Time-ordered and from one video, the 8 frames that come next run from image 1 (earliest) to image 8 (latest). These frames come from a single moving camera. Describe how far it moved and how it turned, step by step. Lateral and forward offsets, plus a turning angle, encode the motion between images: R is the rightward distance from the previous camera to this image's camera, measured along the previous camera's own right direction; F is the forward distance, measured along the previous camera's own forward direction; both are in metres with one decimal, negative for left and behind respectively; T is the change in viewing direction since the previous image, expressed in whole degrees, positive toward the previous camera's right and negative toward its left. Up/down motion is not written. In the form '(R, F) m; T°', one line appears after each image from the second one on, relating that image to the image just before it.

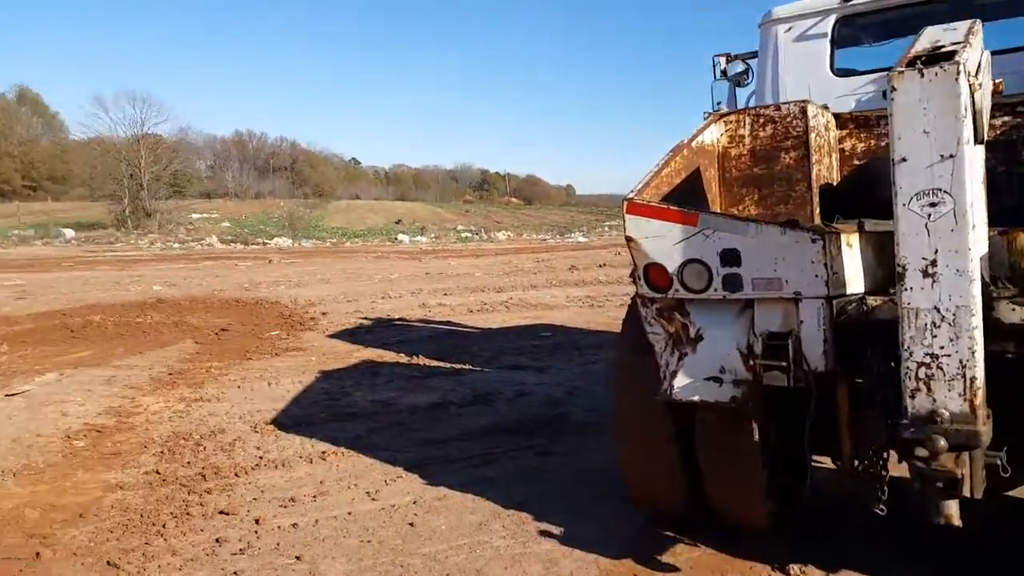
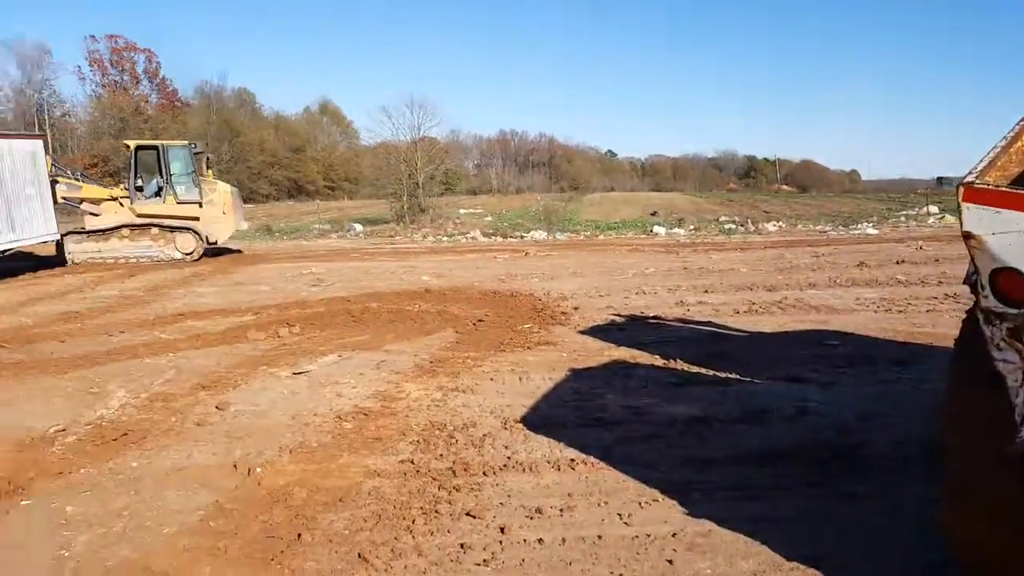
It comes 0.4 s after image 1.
(-0.1, +0.4) m; -19°
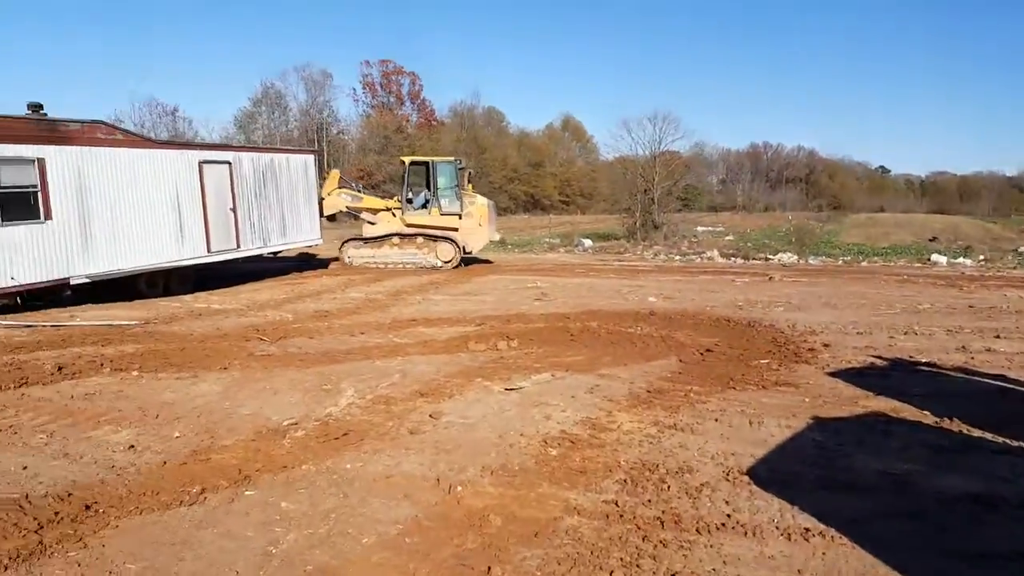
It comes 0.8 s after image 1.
(0.0, +0.4) m; -18°
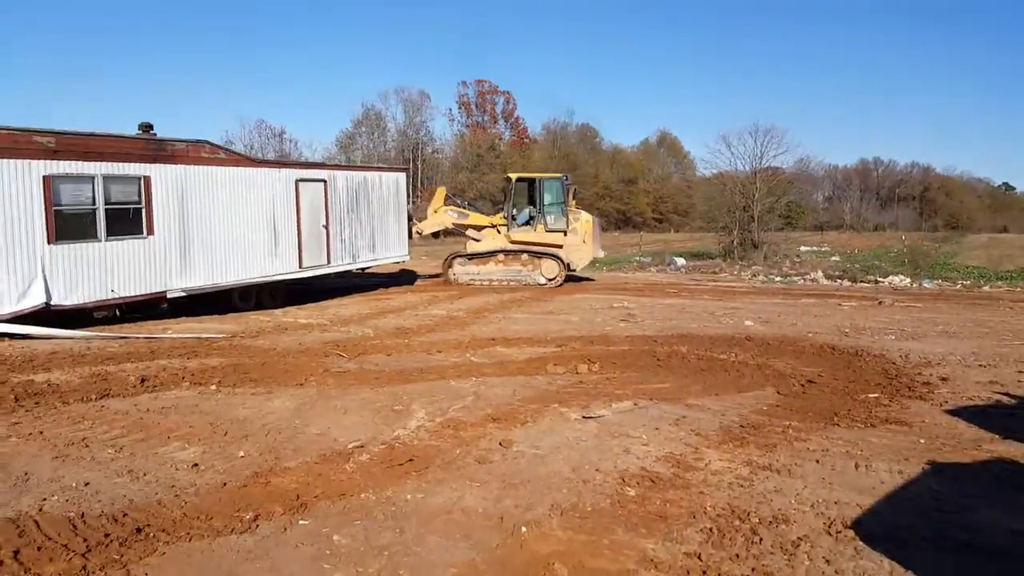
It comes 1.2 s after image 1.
(+0.1, +0.4) m; -7°
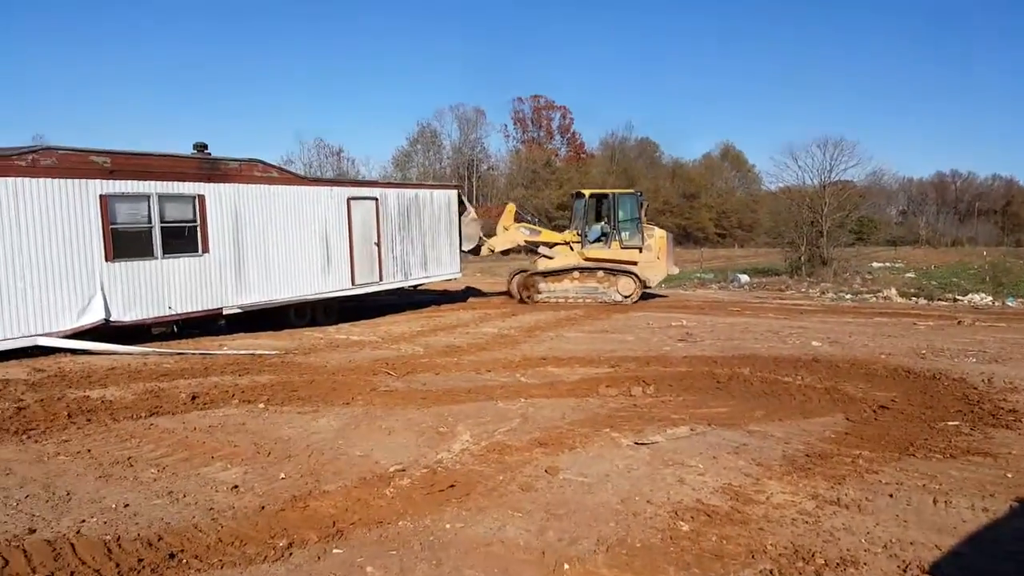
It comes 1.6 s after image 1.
(+0.1, +0.2) m; -4°
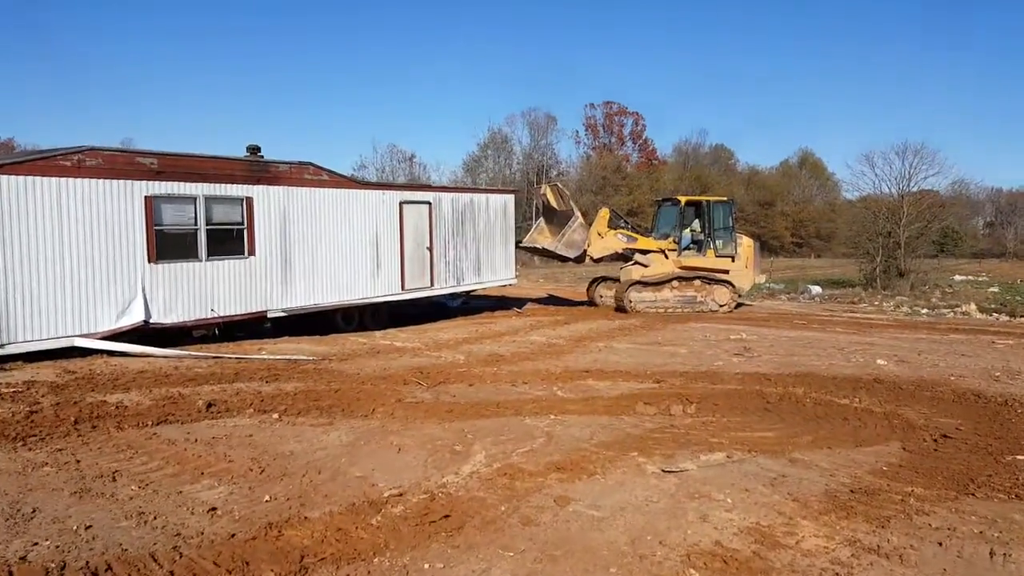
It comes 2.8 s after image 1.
(+0.4, +0.5) m; -5°
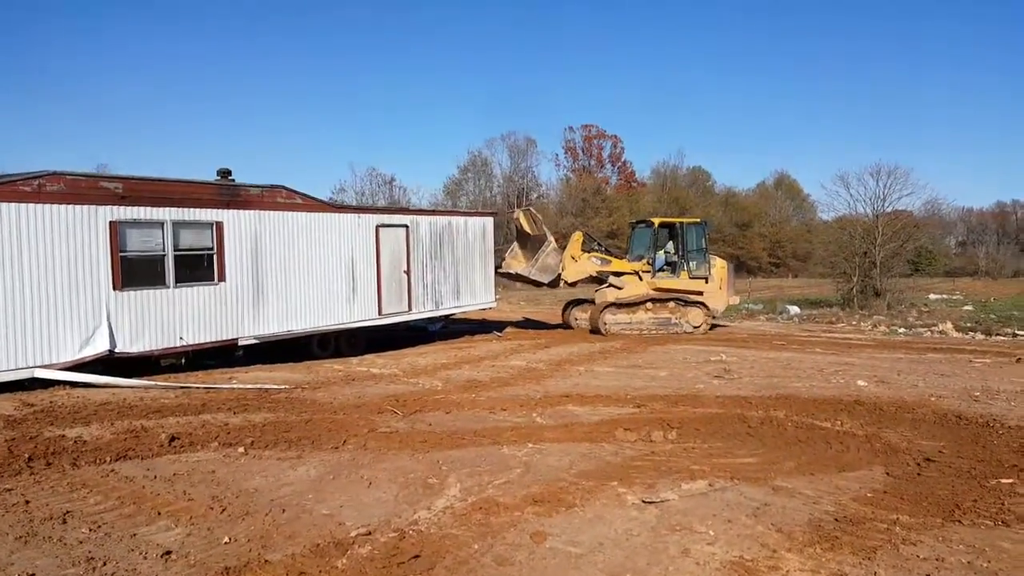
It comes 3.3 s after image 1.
(+0.1, +0.2) m; +1°
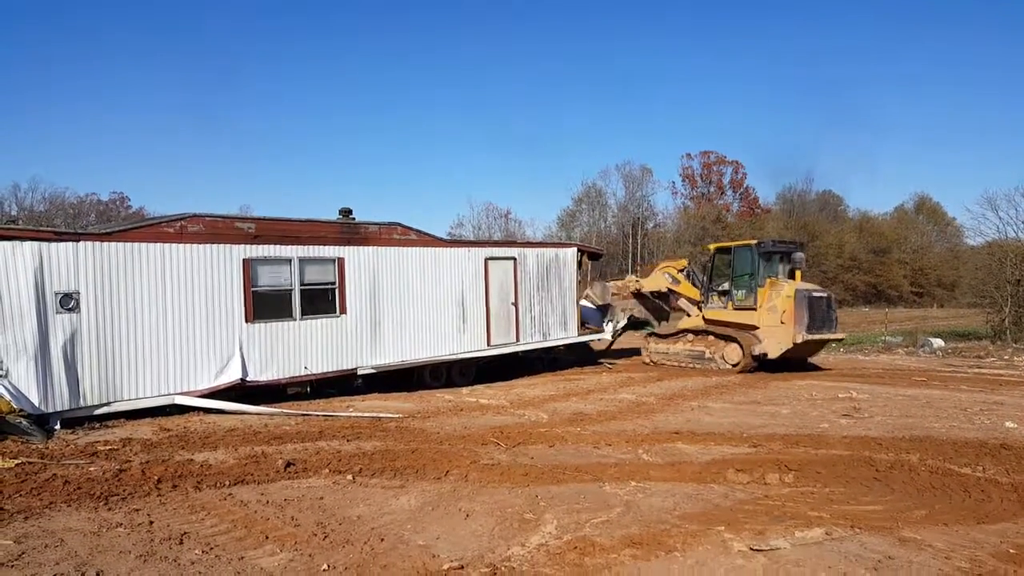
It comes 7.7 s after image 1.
(+0.2, +0.1) m; -9°
